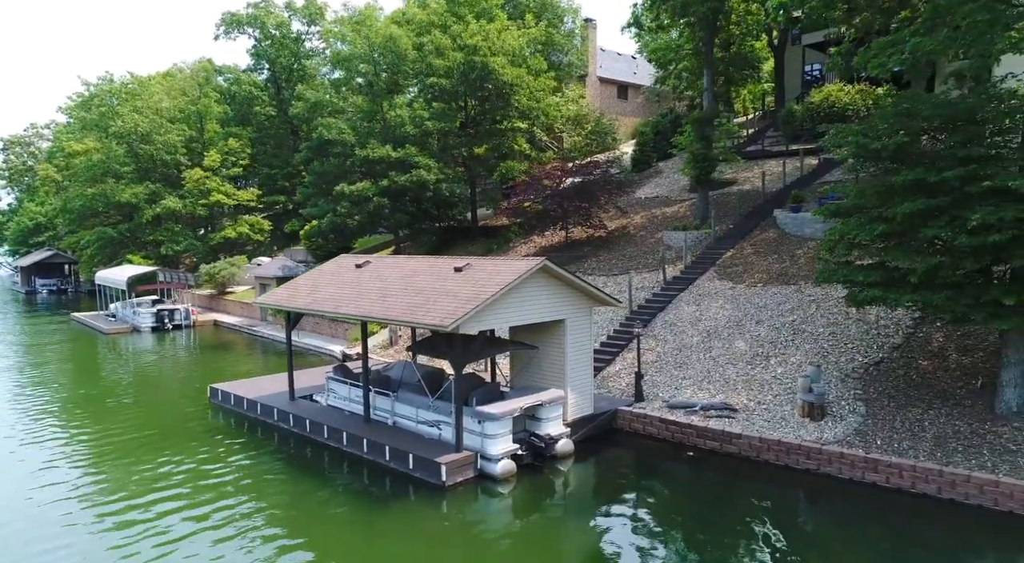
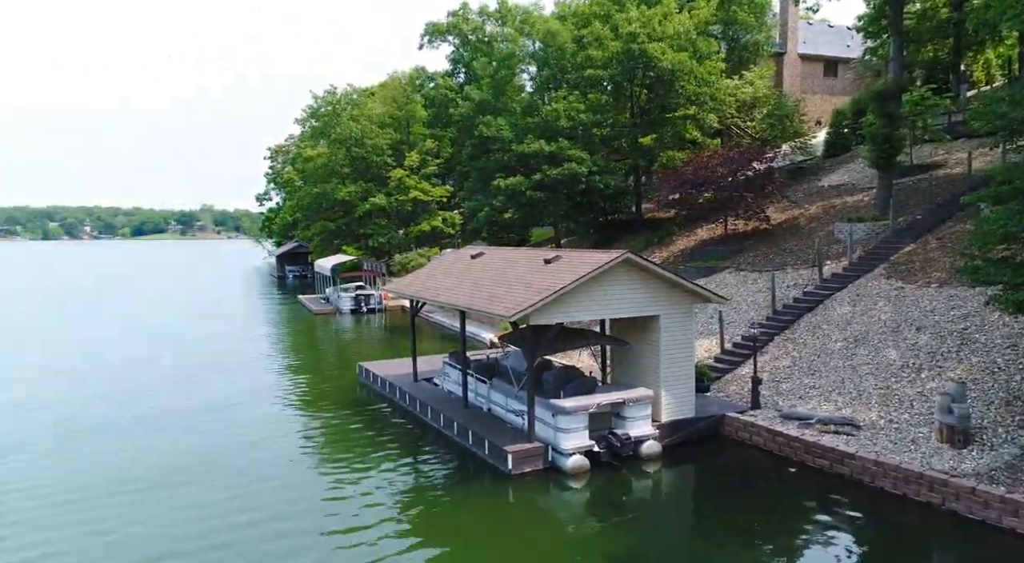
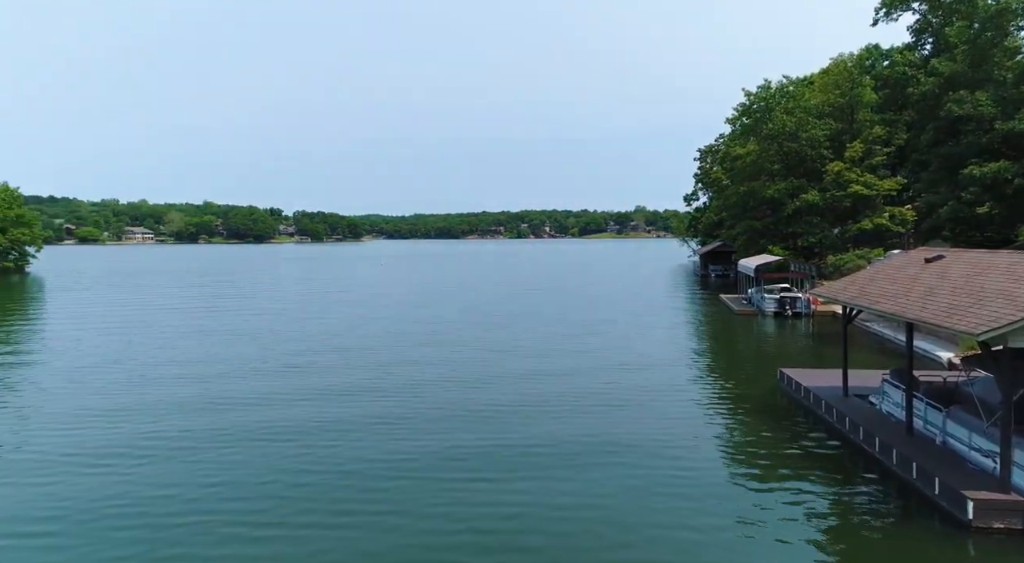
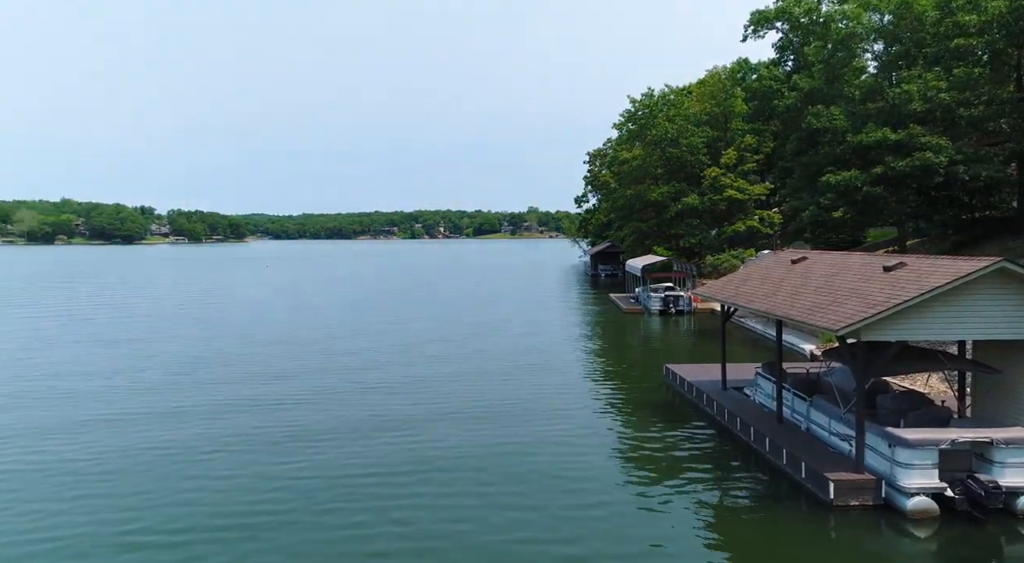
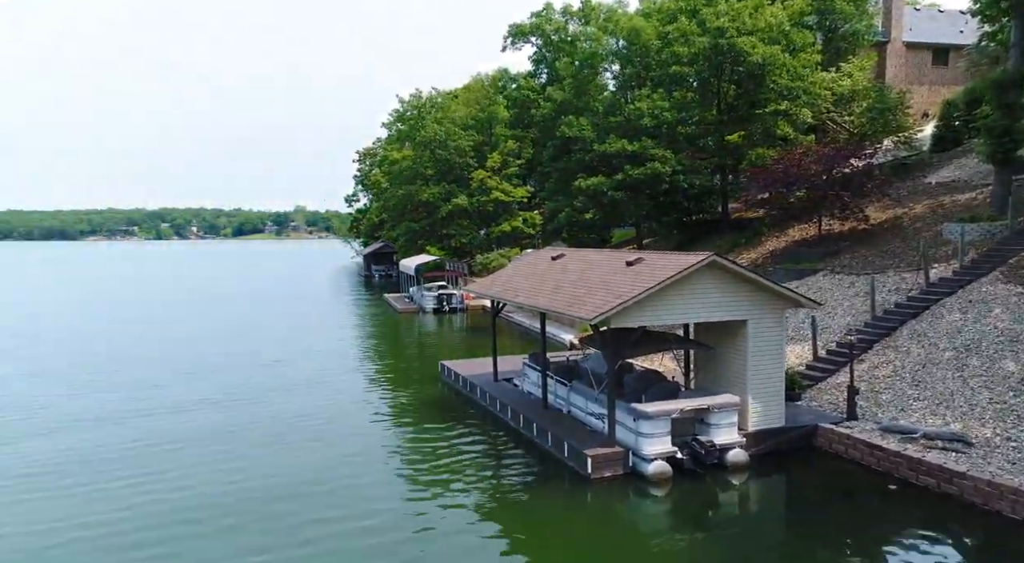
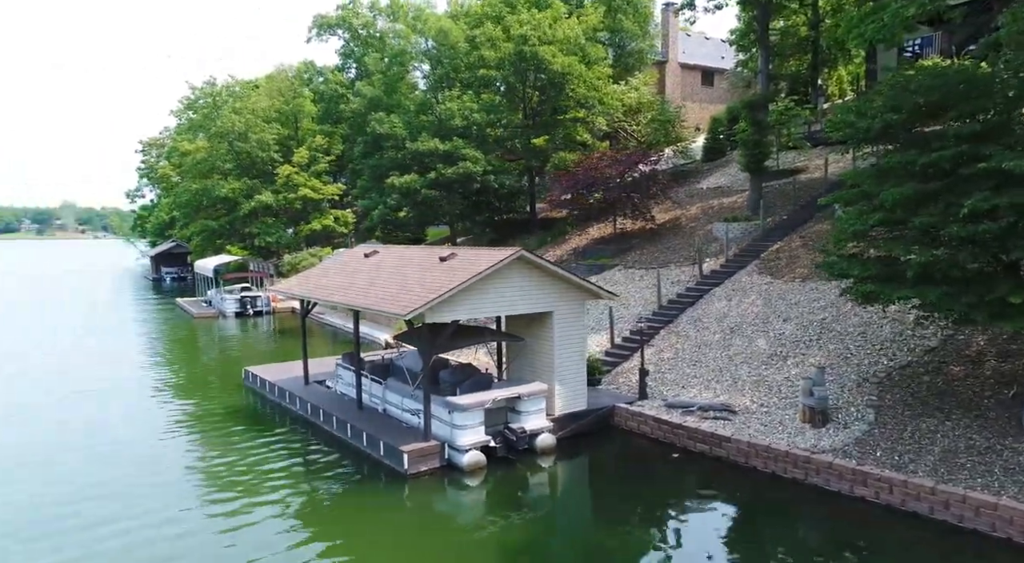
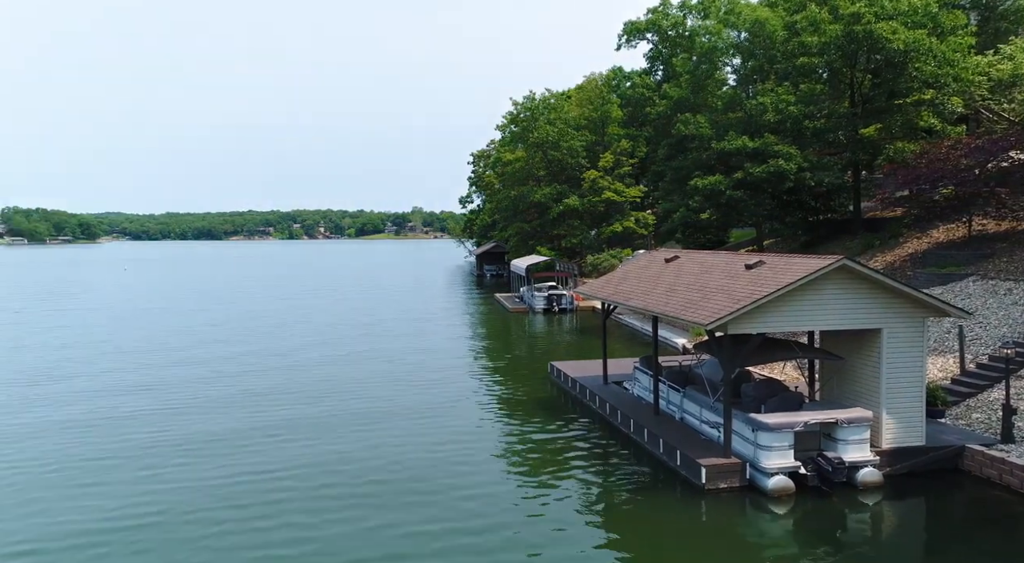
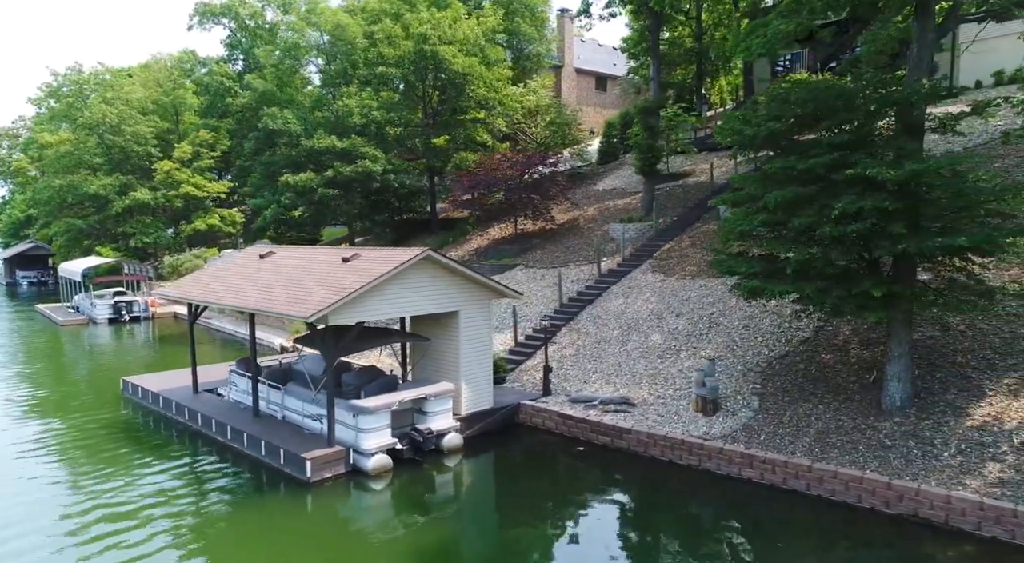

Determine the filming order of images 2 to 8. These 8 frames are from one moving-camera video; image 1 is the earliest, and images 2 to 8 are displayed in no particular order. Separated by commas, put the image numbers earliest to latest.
8, 6, 2, 5, 7, 4, 3
